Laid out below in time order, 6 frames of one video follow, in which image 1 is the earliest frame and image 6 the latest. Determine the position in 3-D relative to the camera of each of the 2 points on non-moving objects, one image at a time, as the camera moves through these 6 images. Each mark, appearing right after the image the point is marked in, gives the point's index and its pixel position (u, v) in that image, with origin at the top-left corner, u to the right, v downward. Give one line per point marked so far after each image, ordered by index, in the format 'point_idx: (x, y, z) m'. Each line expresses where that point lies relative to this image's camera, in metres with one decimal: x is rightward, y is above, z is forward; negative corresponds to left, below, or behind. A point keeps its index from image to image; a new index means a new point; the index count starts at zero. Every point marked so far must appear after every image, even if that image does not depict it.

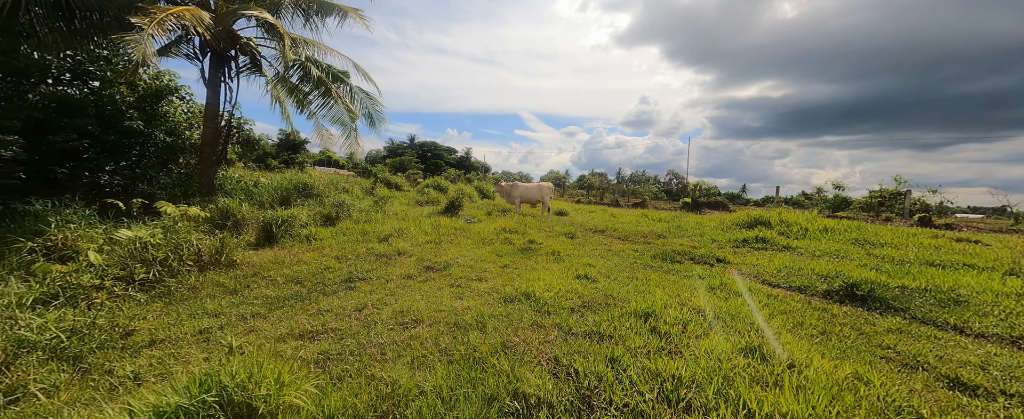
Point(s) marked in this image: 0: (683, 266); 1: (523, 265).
0: (+2.2, -0.8, +4.3) m
1: (+0.1, -0.7, +4.4) m
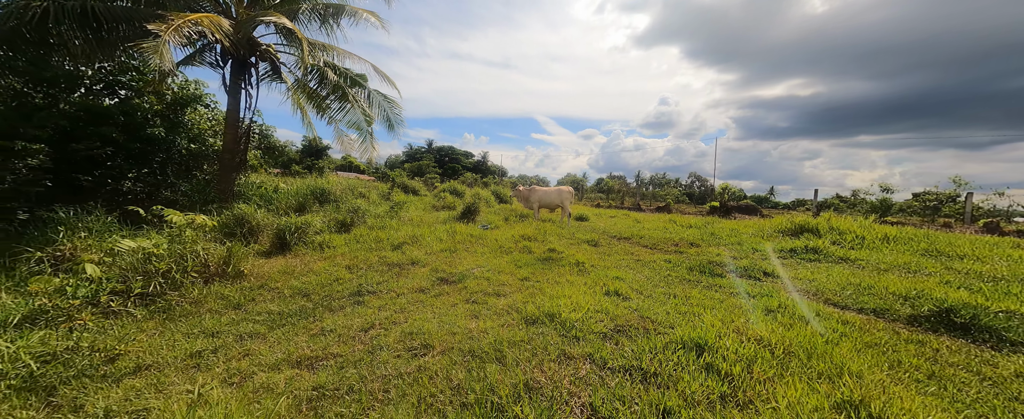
0: (+2.5, -0.9, +3.9) m
1: (+0.4, -0.8, +4.1) m
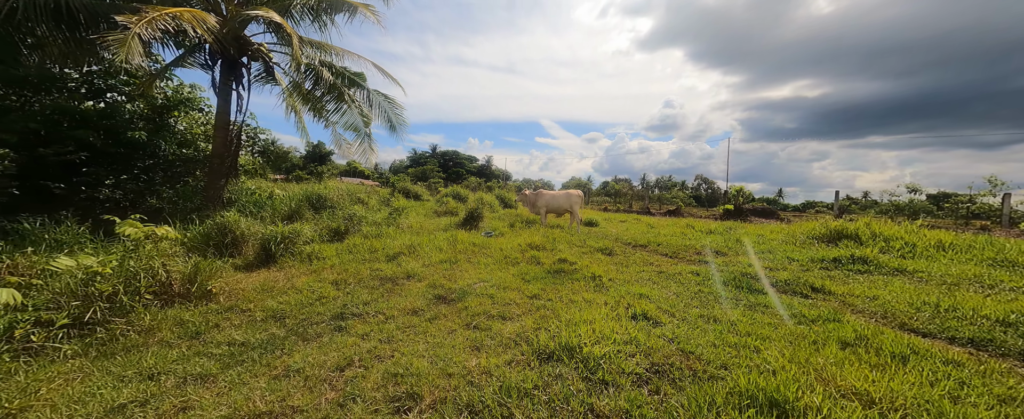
0: (+2.5, -0.9, +3.3) m
1: (+0.5, -0.9, +3.5) m
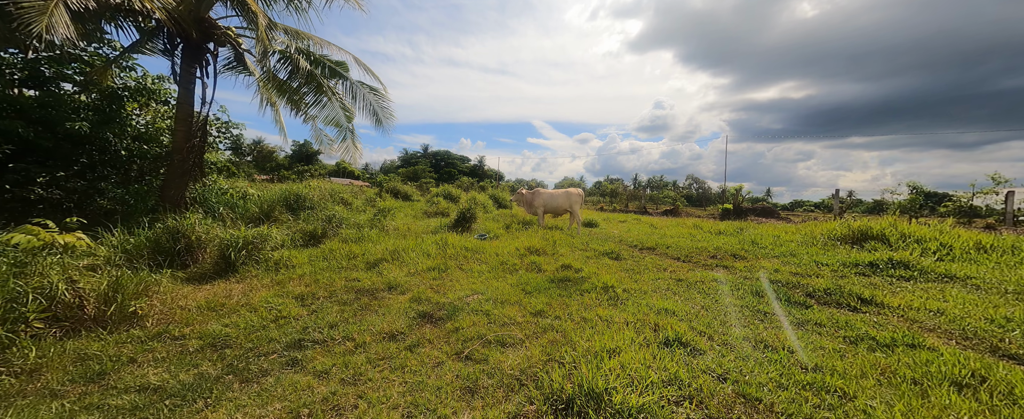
0: (+2.5, -0.9, +2.8) m
1: (+0.5, -0.9, +2.9) m
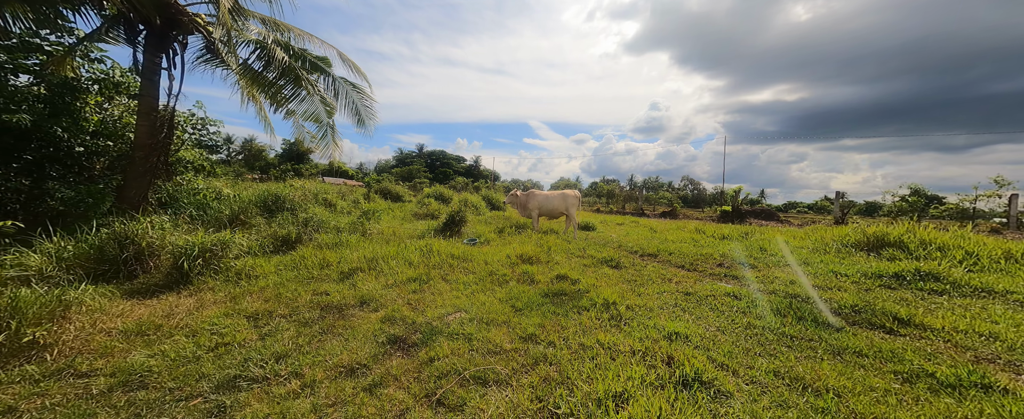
0: (+2.4, -1.0, +2.3) m
1: (+0.4, -1.0, +2.5) m
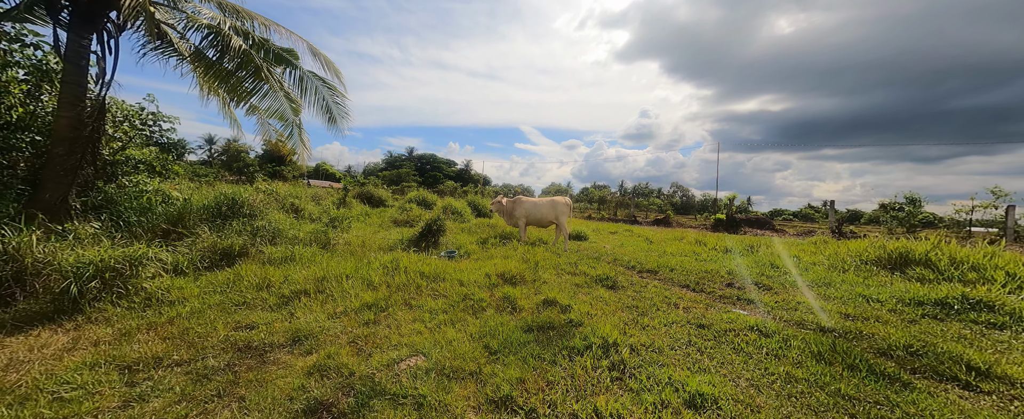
0: (+2.3, -1.1, +1.7) m
1: (+0.2, -1.1, +1.8) m
